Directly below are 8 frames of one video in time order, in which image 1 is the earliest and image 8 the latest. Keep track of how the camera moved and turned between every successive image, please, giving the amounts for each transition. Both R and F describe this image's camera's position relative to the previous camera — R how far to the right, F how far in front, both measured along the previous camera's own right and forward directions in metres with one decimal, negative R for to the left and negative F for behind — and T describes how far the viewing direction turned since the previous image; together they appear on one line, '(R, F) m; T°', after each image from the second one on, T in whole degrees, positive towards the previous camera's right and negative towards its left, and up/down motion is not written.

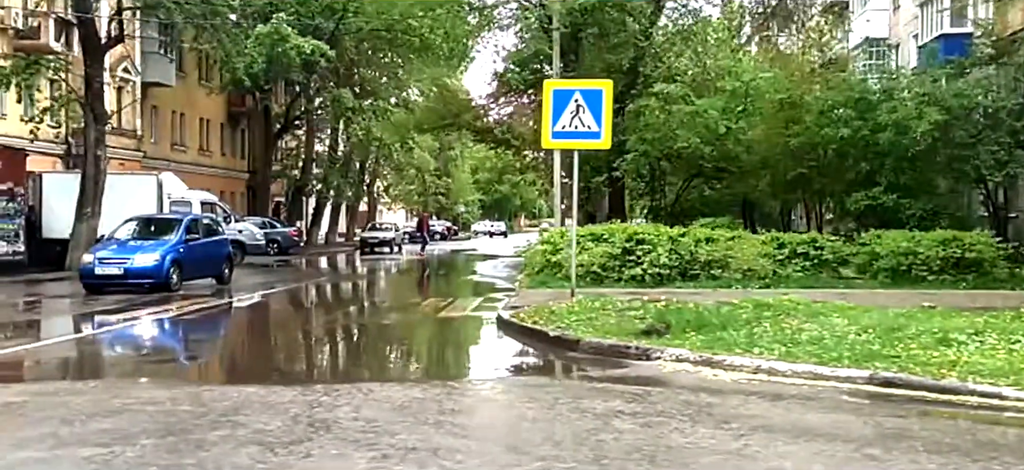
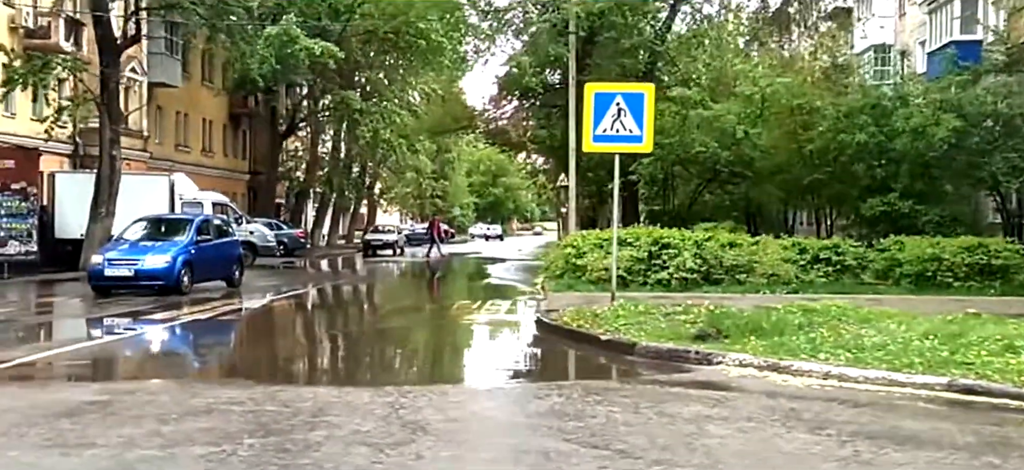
(-0.4, 0.0) m; -1°
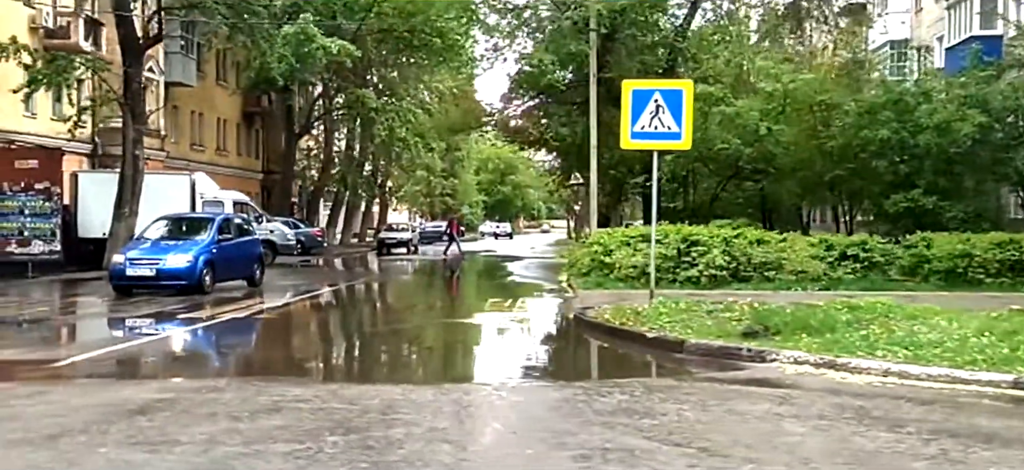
(-0.3, 0.0) m; -1°
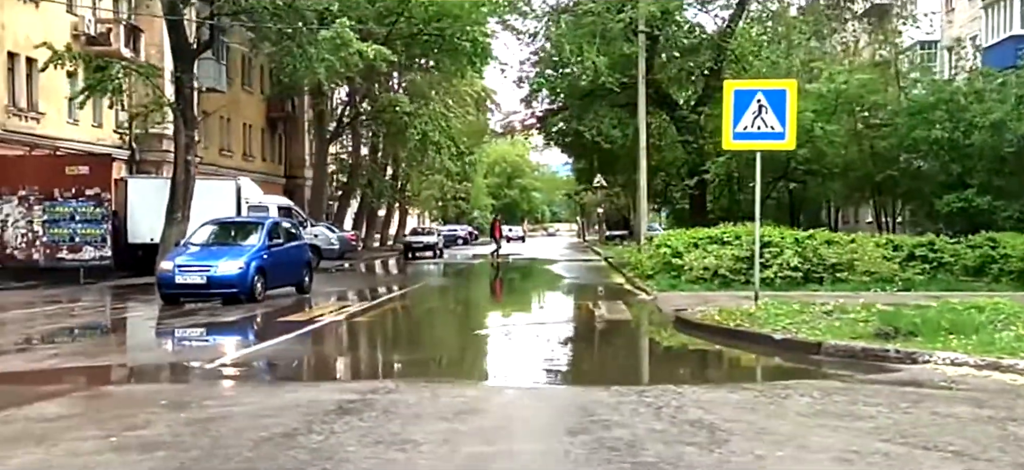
(-0.9, 0.0) m; -3°
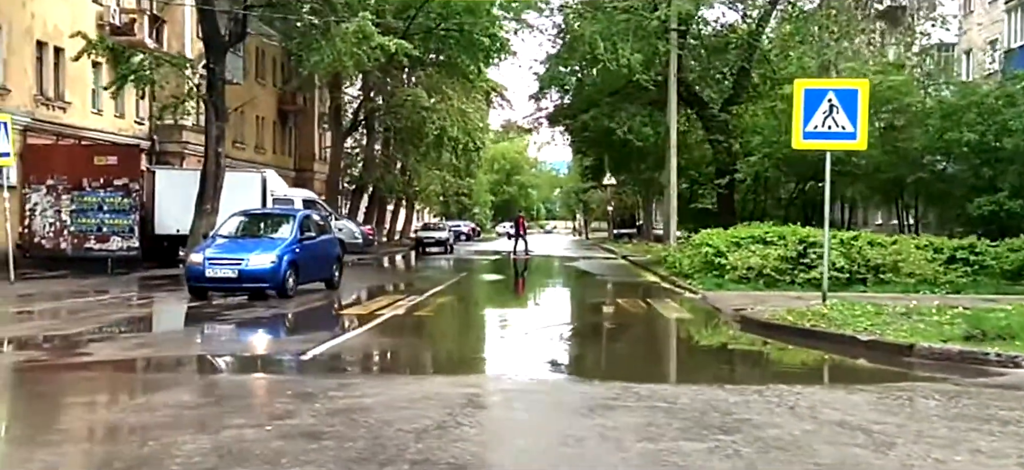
(-0.6, 0.0) m; -2°
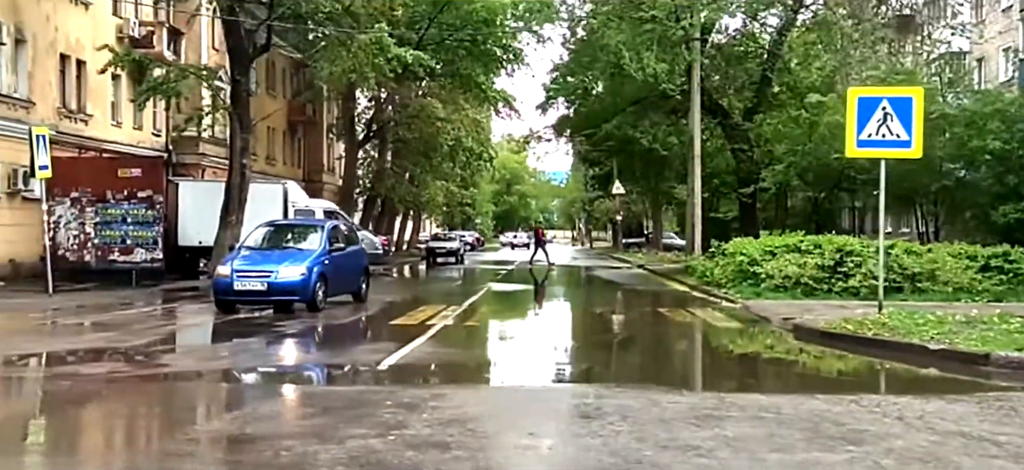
(-0.5, 0.0) m; -2°
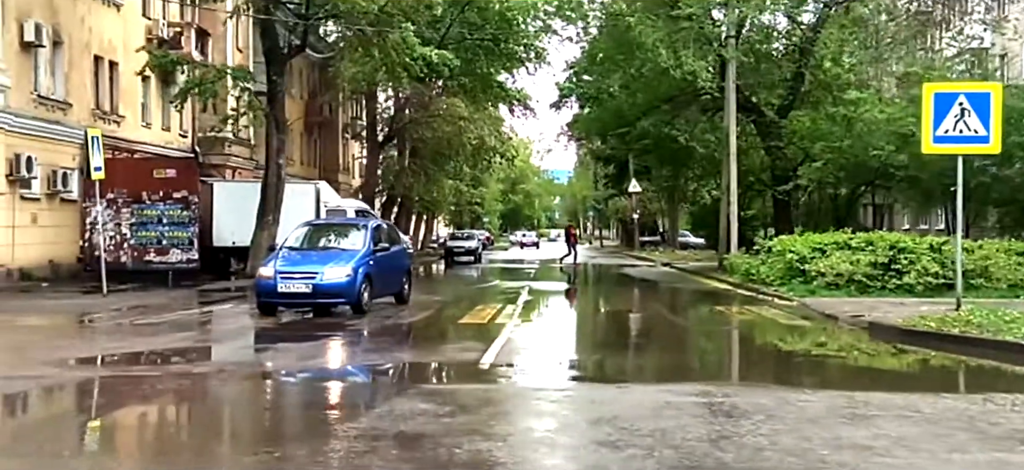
(-0.6, 0.0) m; -2°
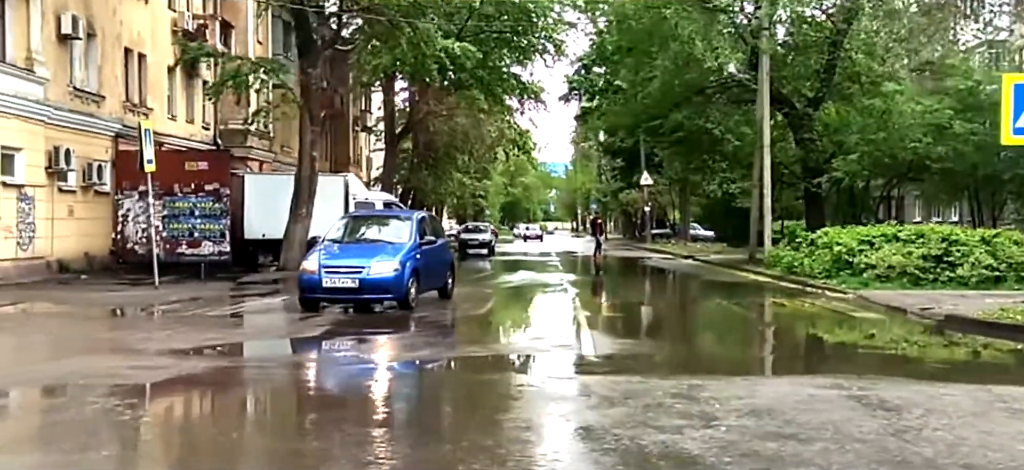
(-0.7, 0.0) m; -2°
